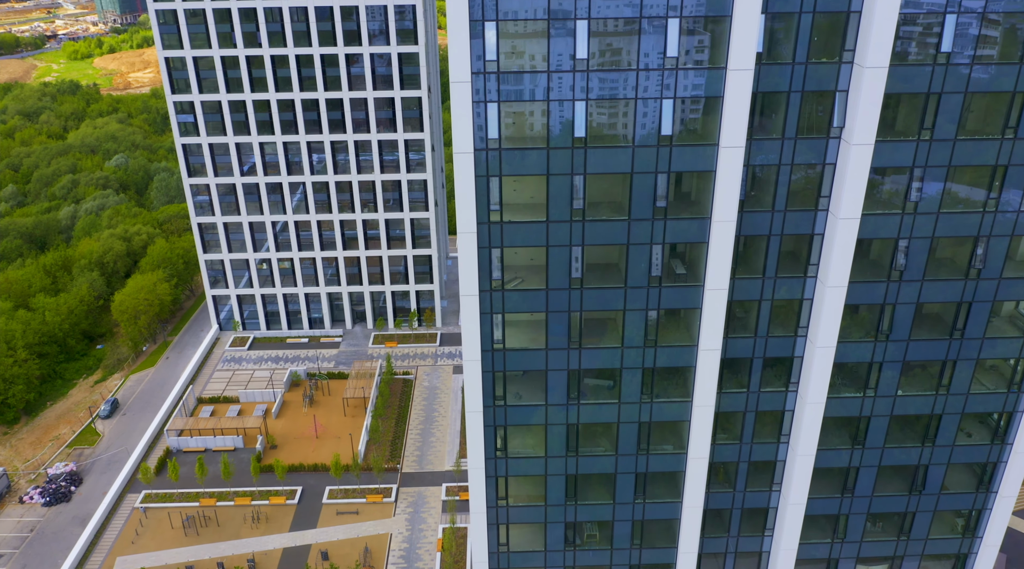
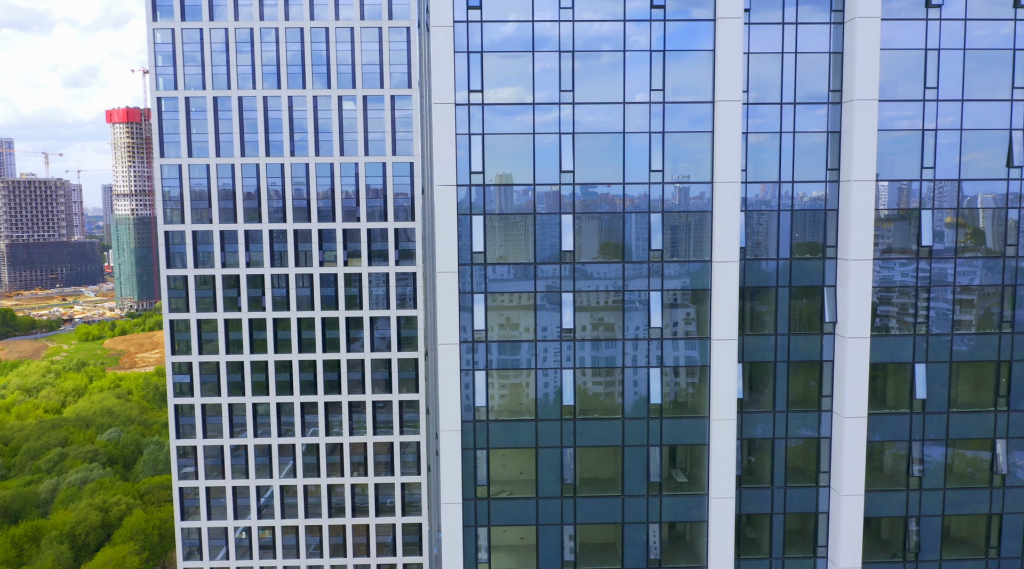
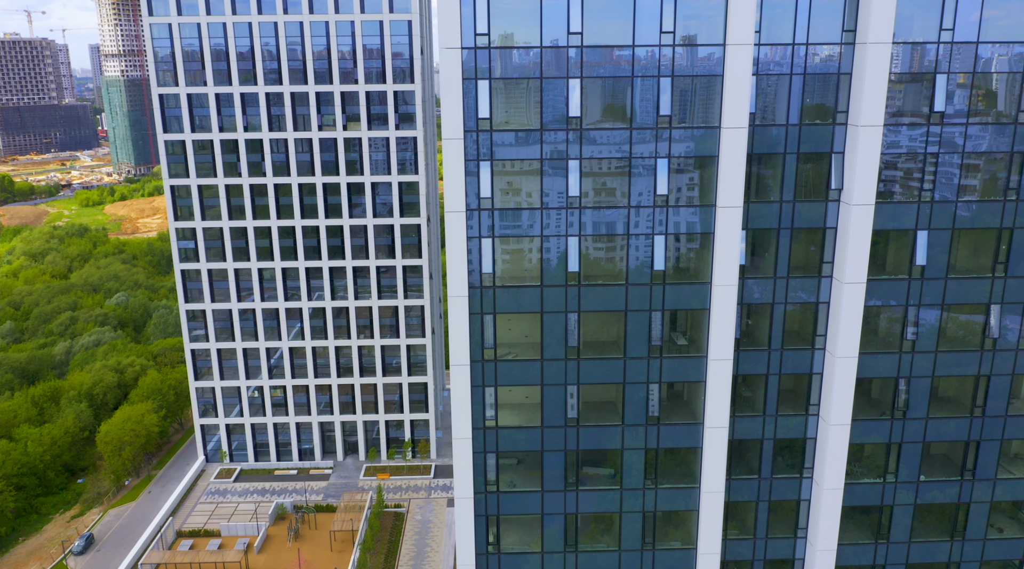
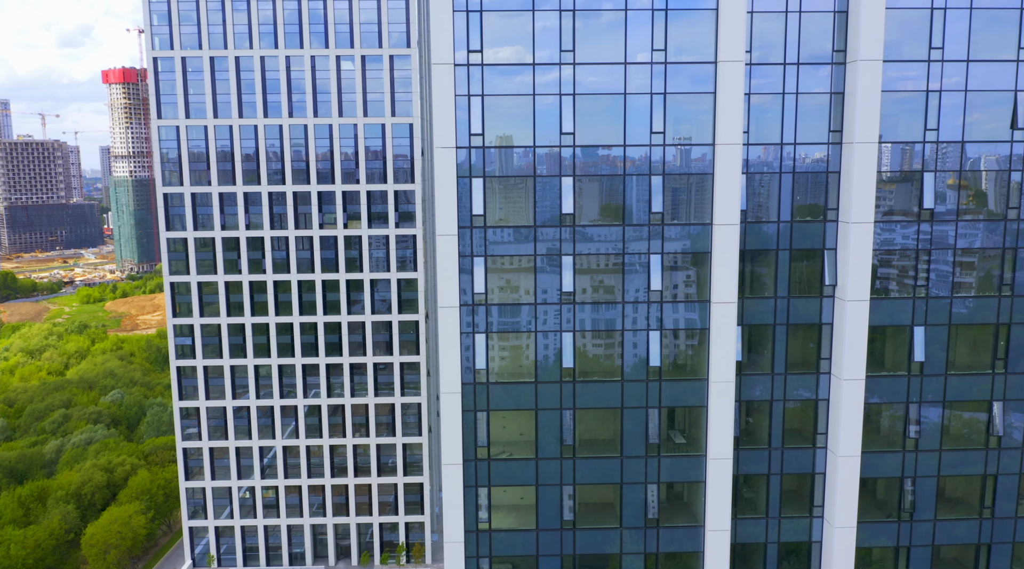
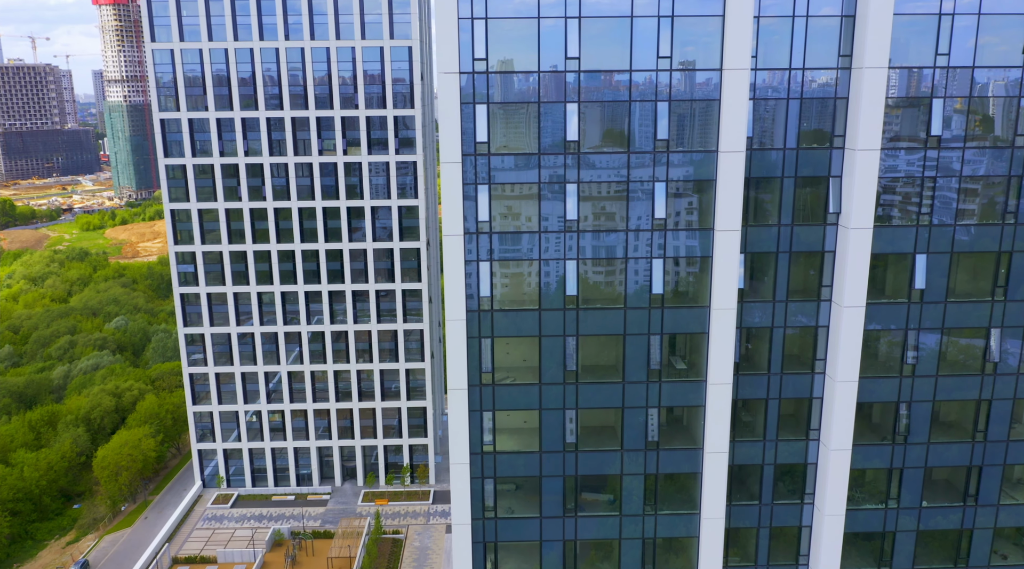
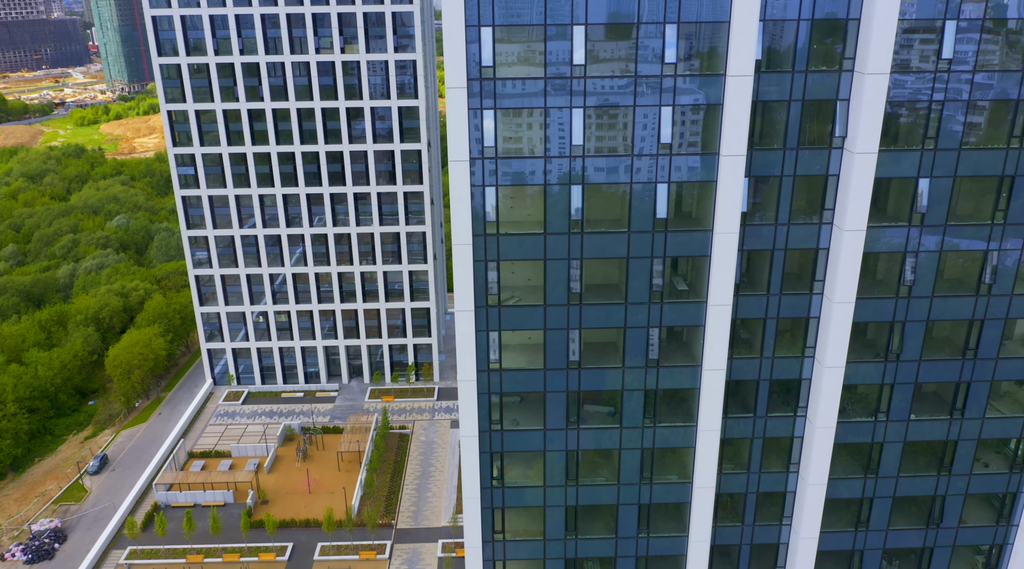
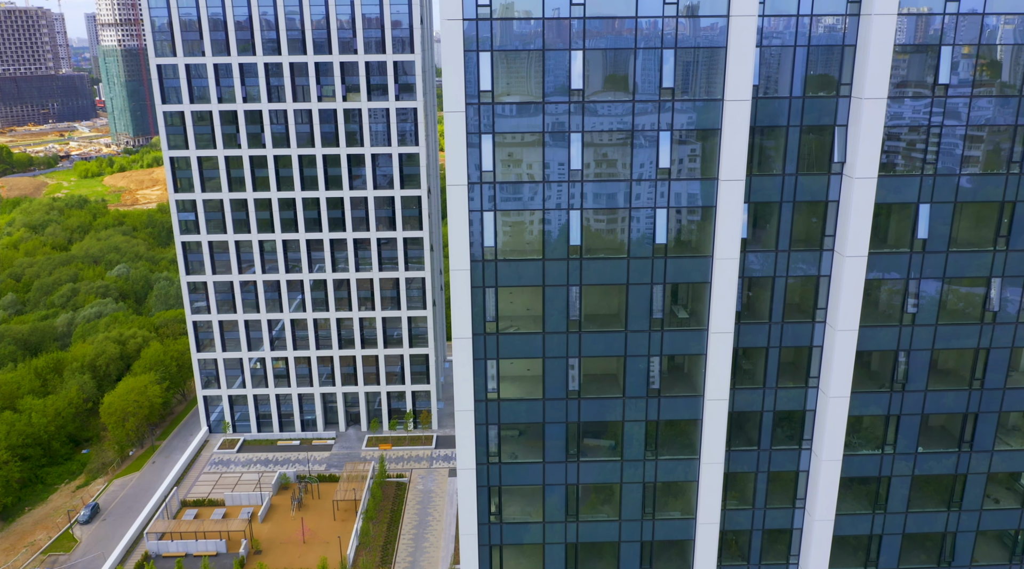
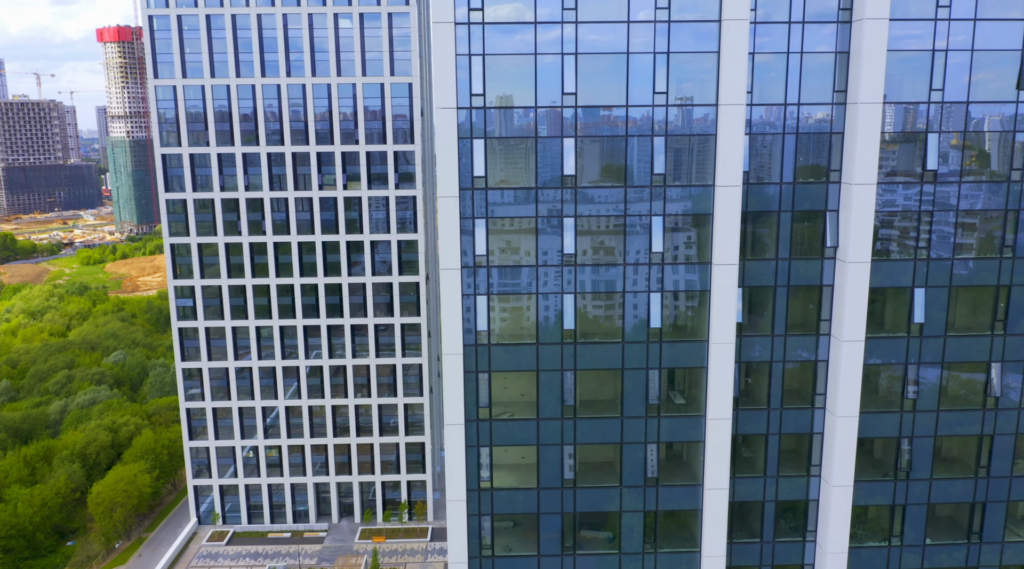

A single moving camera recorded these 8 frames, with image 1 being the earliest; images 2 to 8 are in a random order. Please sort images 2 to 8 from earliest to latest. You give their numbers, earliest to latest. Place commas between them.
6, 7, 3, 5, 8, 4, 2
